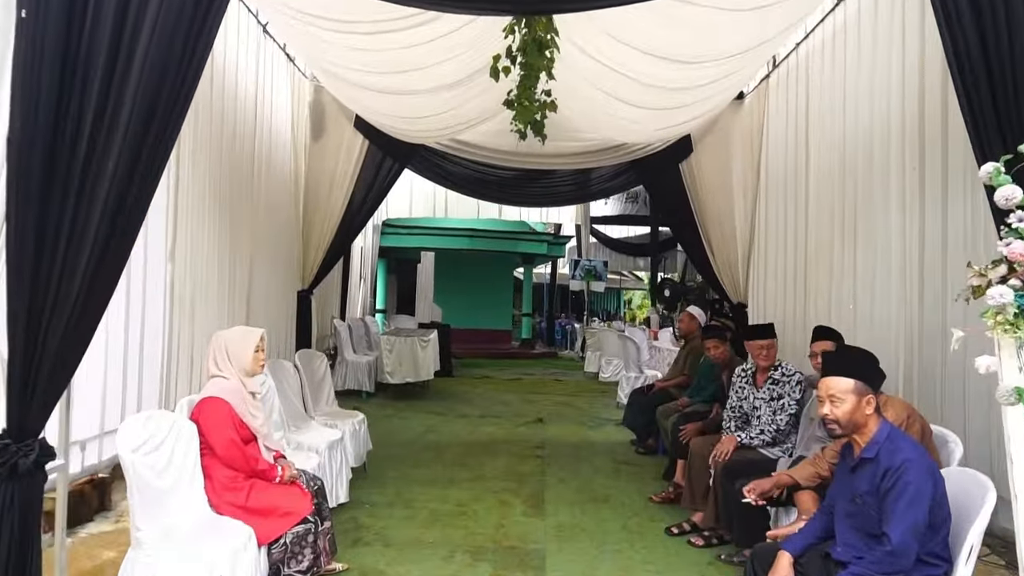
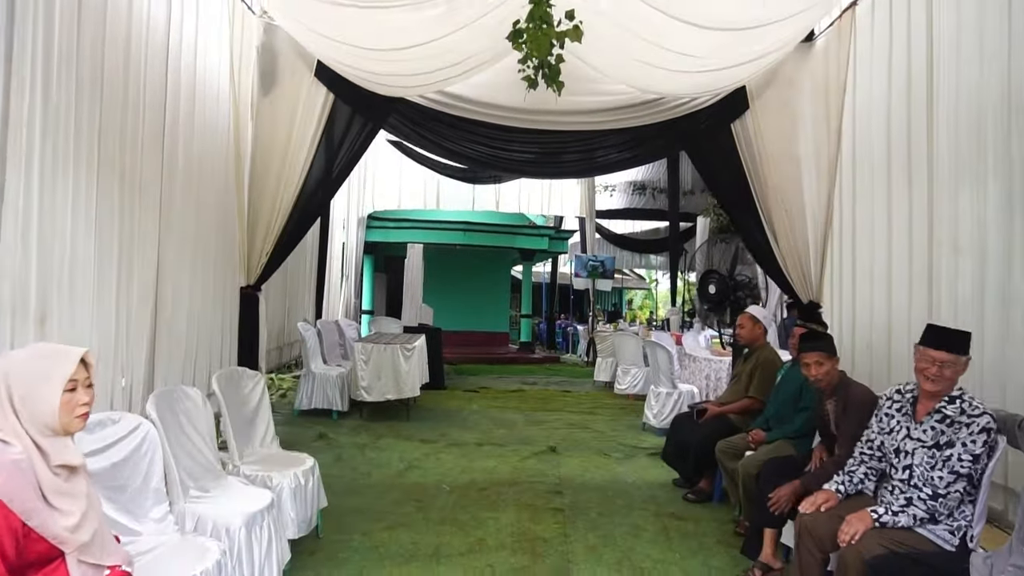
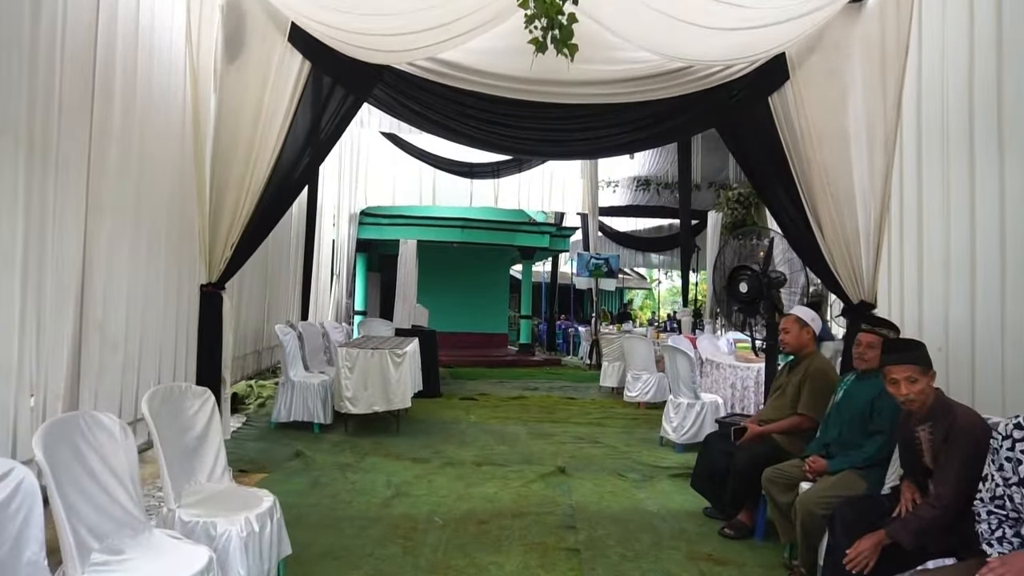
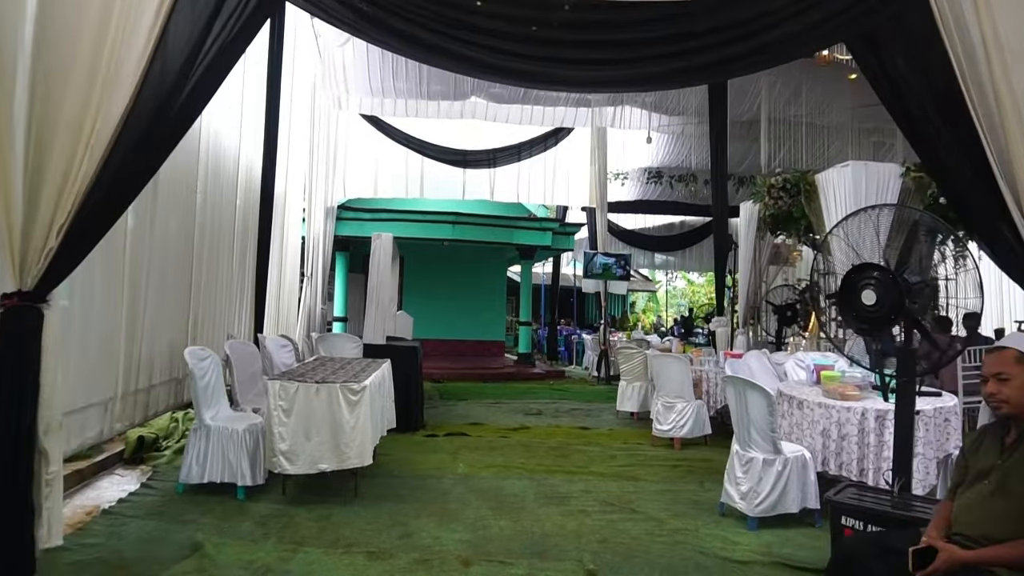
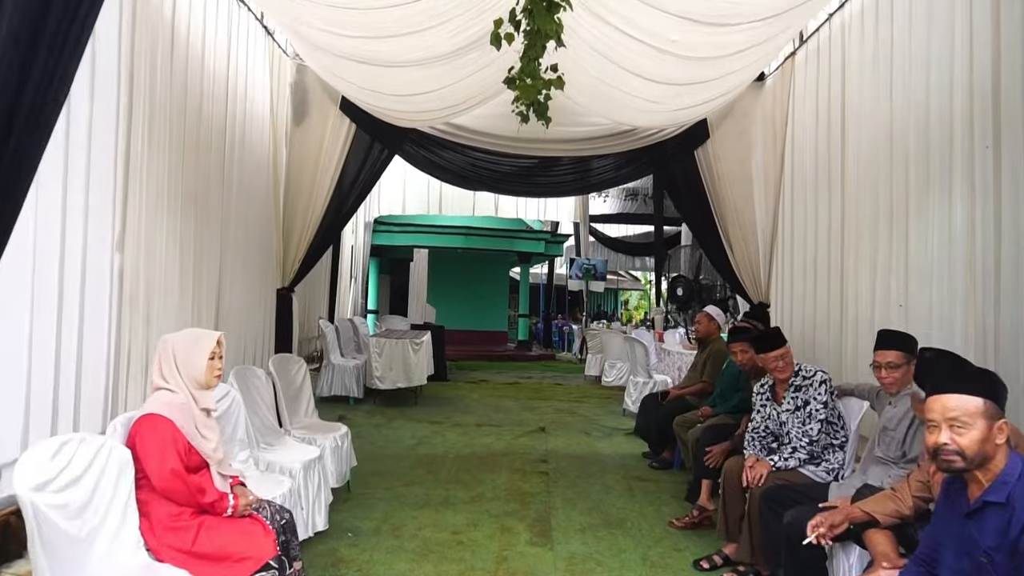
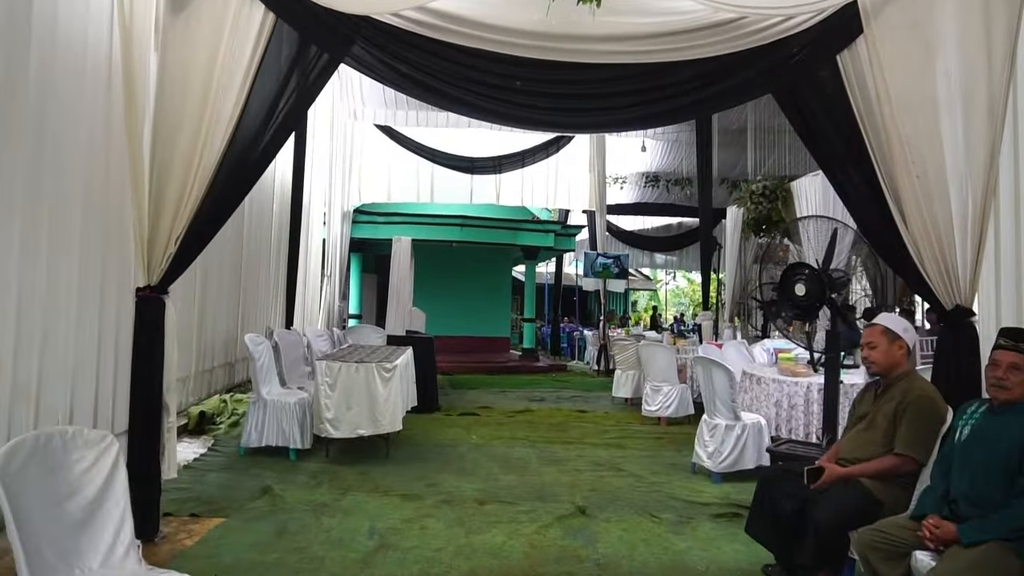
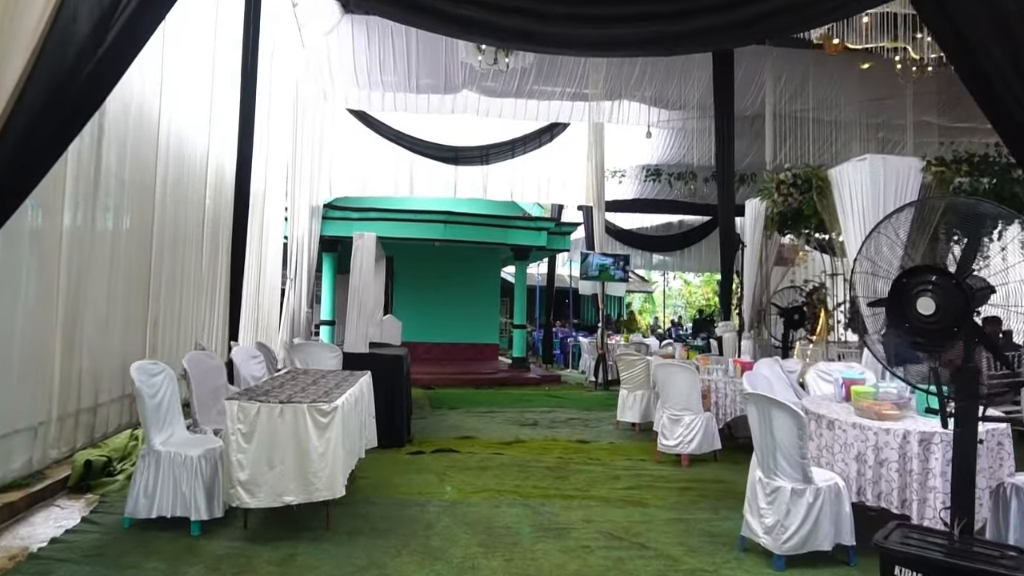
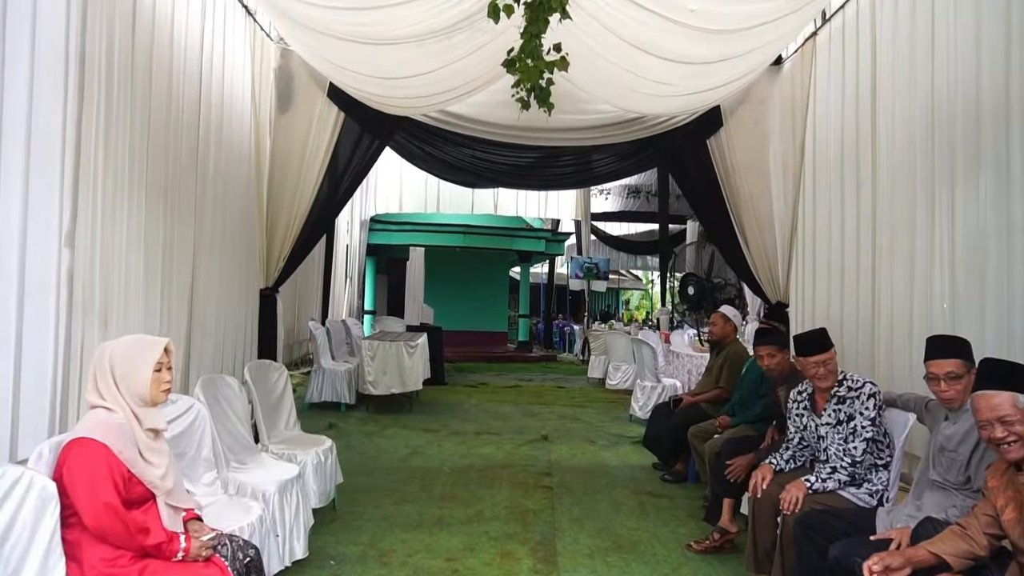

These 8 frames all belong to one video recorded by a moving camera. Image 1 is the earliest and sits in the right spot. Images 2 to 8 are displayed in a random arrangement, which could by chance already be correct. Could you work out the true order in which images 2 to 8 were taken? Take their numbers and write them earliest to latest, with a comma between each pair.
5, 8, 2, 3, 6, 4, 7
